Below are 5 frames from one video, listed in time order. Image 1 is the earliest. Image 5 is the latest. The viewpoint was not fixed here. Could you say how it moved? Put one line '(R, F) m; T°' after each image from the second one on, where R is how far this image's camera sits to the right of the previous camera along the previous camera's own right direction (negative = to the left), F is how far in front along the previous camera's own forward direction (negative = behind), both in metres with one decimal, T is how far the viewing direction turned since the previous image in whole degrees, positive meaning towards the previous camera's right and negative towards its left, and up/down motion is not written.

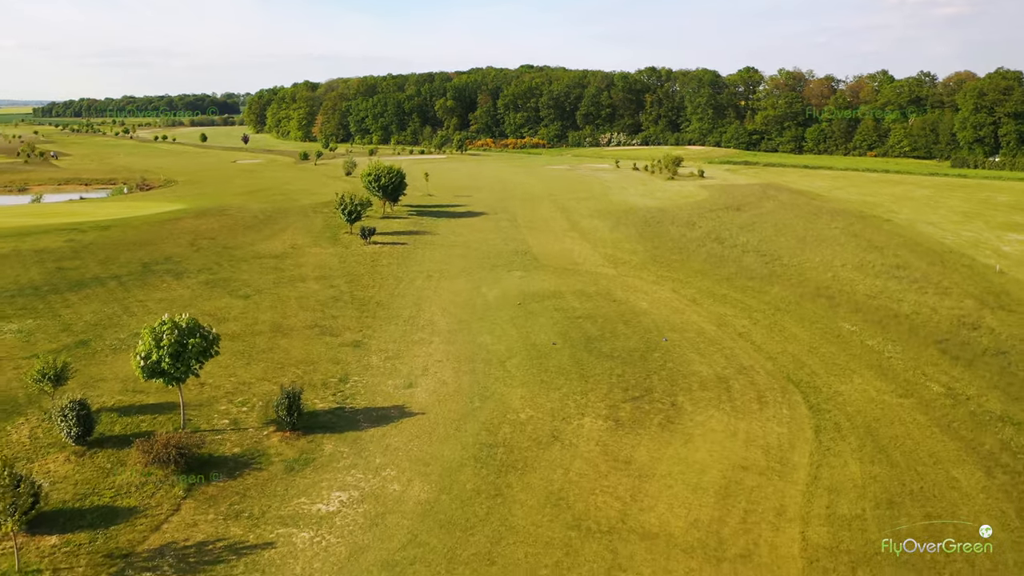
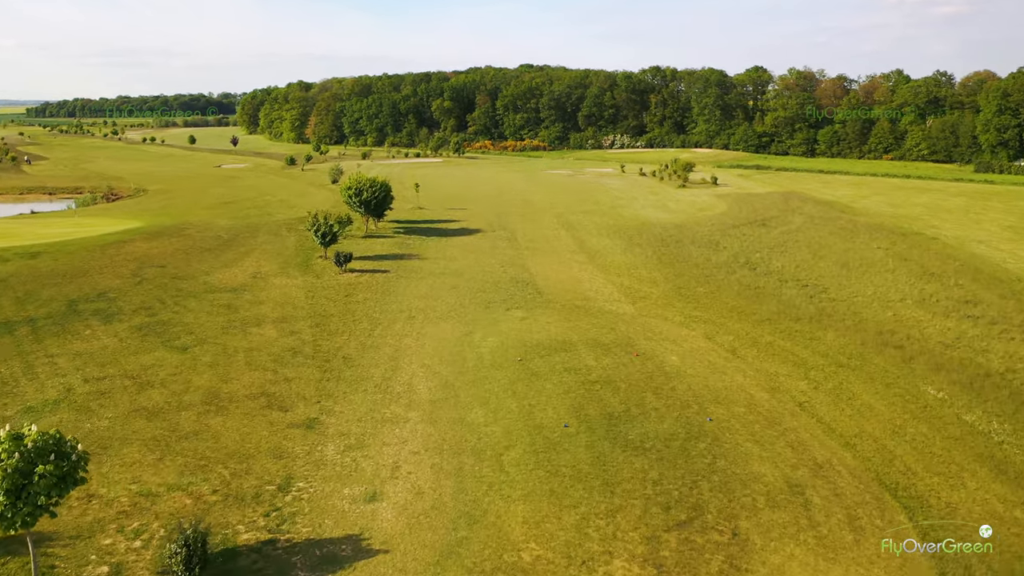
(0.0, +4.9) m; 0°
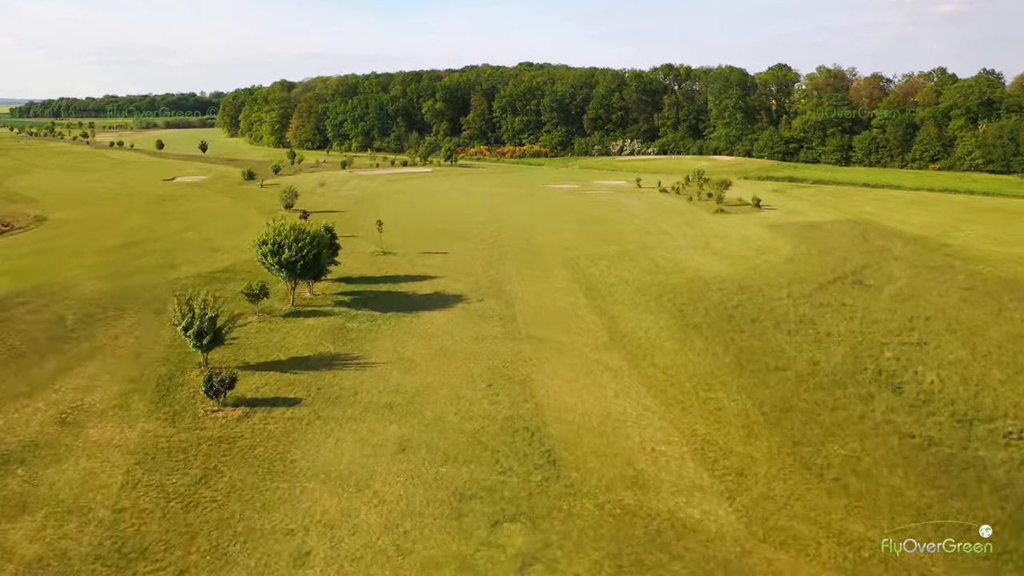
(+0.1, +12.3) m; 0°
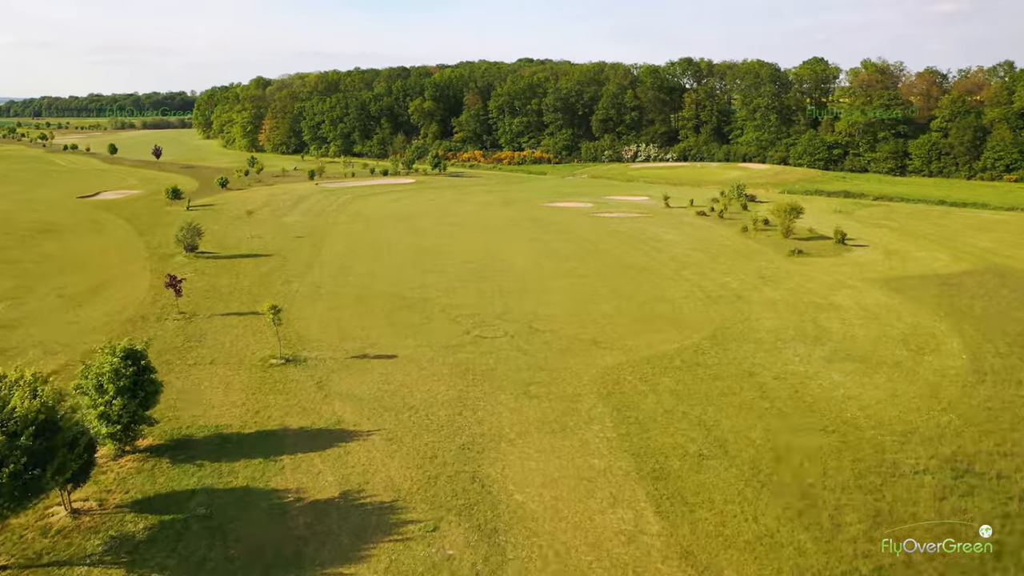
(+0.2, +14.9) m; 0°
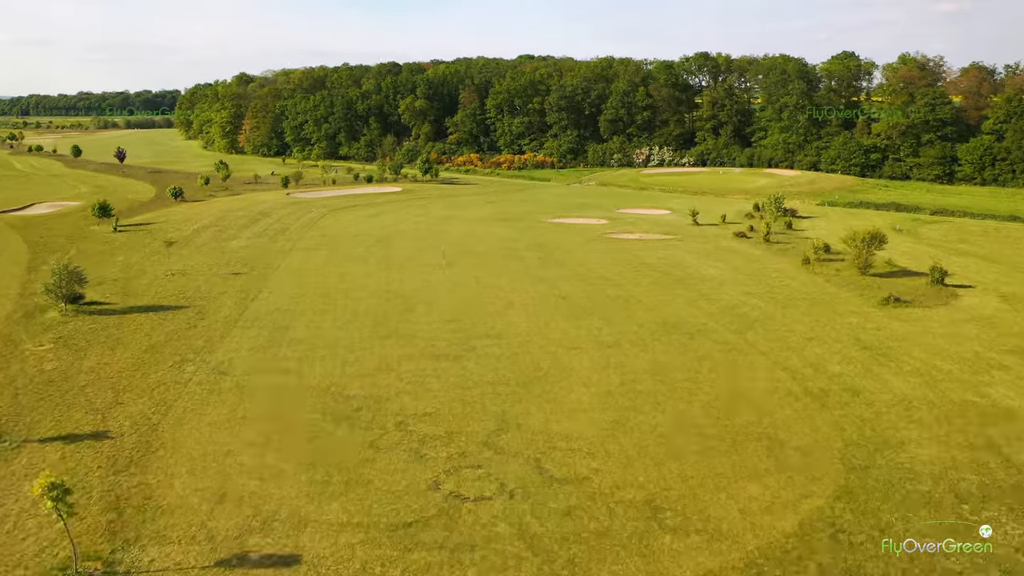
(0.0, +9.7) m; 0°
